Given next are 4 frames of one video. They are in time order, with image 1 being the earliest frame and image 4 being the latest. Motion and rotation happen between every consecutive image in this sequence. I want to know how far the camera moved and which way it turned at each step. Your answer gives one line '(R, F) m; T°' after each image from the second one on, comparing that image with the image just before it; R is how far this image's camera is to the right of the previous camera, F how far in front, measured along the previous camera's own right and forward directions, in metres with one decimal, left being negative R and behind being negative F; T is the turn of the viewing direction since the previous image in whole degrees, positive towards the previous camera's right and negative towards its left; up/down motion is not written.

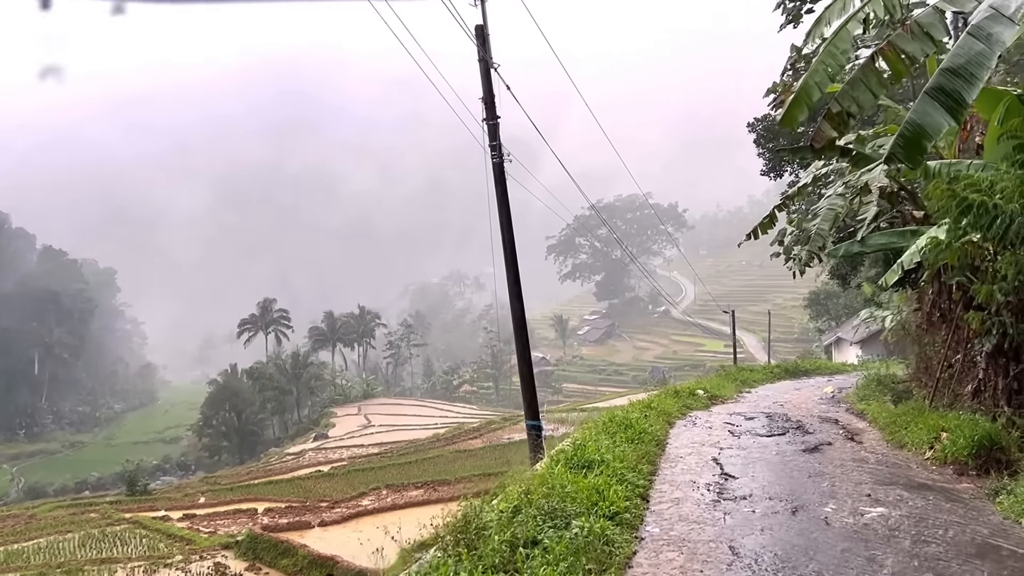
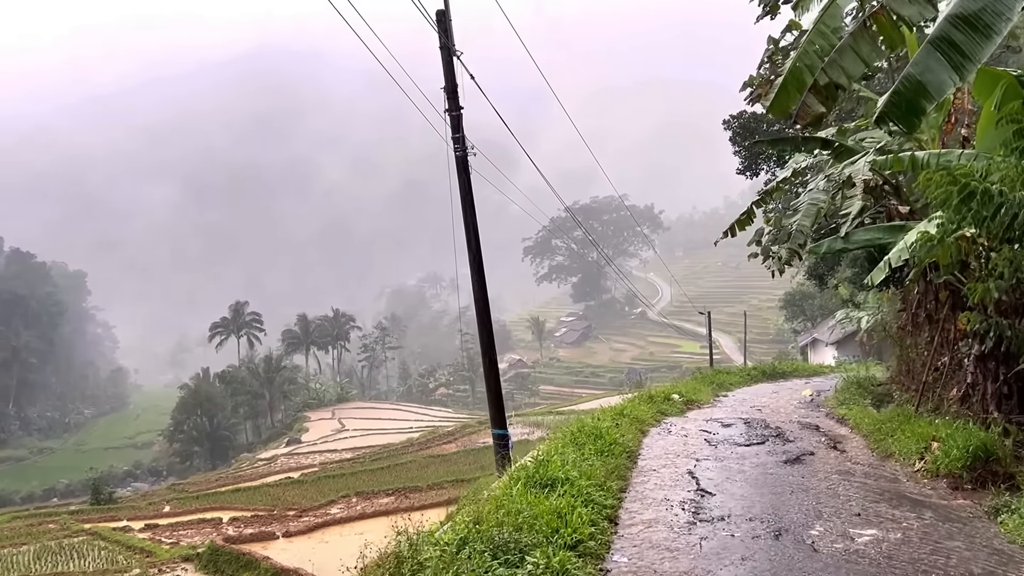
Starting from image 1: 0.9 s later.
(+0.1, +0.4) m; +1°
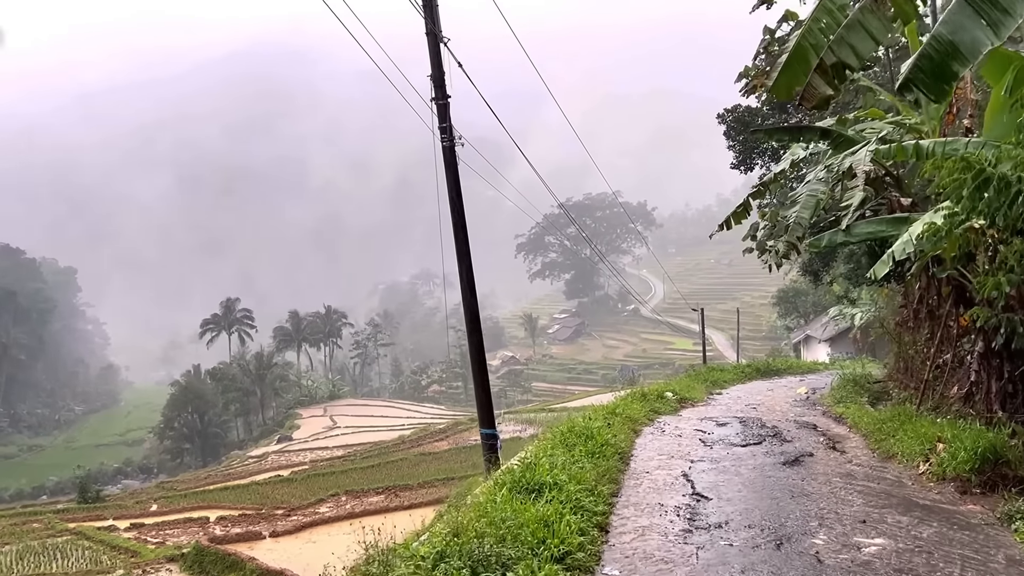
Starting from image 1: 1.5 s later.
(0.0, +0.2) m; 0°
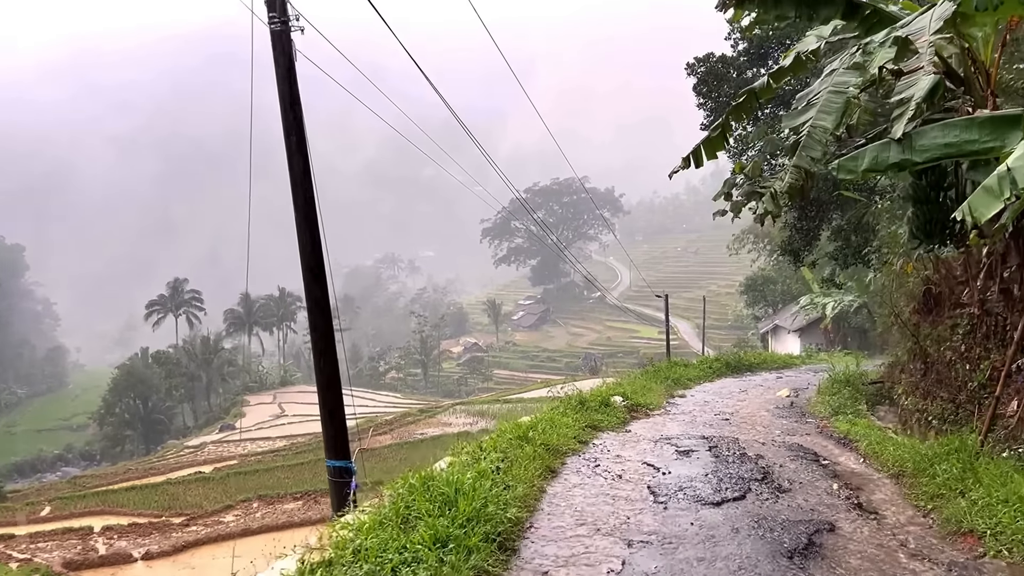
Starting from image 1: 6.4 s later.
(+0.6, +2.4) m; +2°
